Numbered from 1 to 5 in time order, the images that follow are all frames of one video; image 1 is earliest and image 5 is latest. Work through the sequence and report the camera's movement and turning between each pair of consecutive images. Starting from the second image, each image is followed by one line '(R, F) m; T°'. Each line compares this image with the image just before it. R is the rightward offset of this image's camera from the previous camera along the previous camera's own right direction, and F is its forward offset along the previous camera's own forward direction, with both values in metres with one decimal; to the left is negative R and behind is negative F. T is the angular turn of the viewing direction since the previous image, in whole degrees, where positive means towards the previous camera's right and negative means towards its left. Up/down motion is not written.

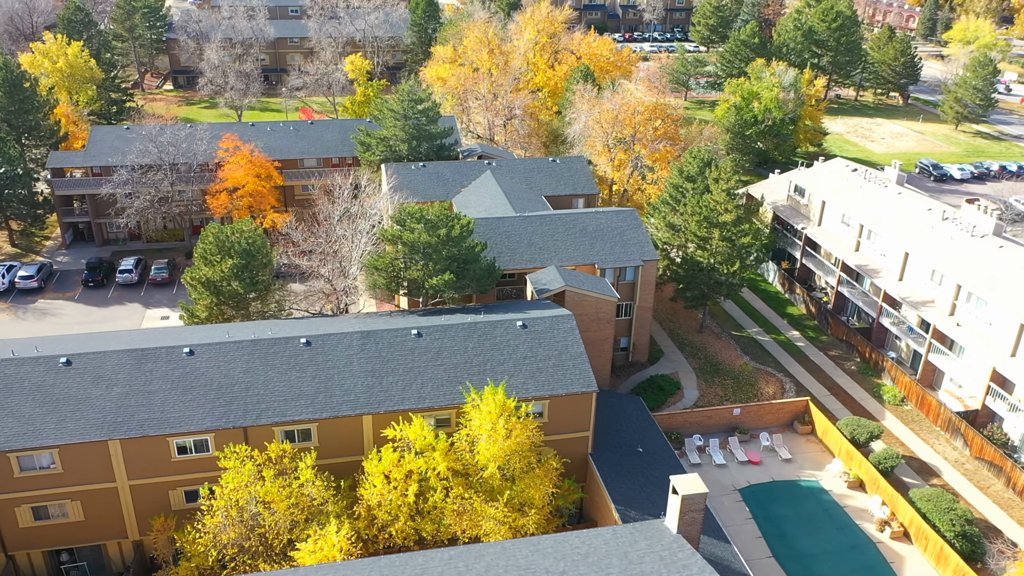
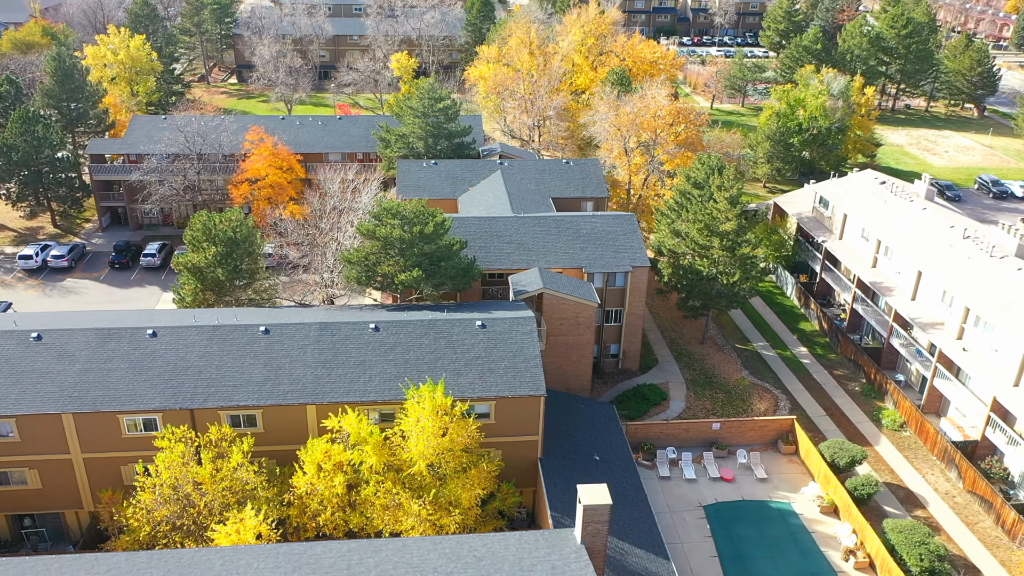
(+4.9, +0.4) m; -6°
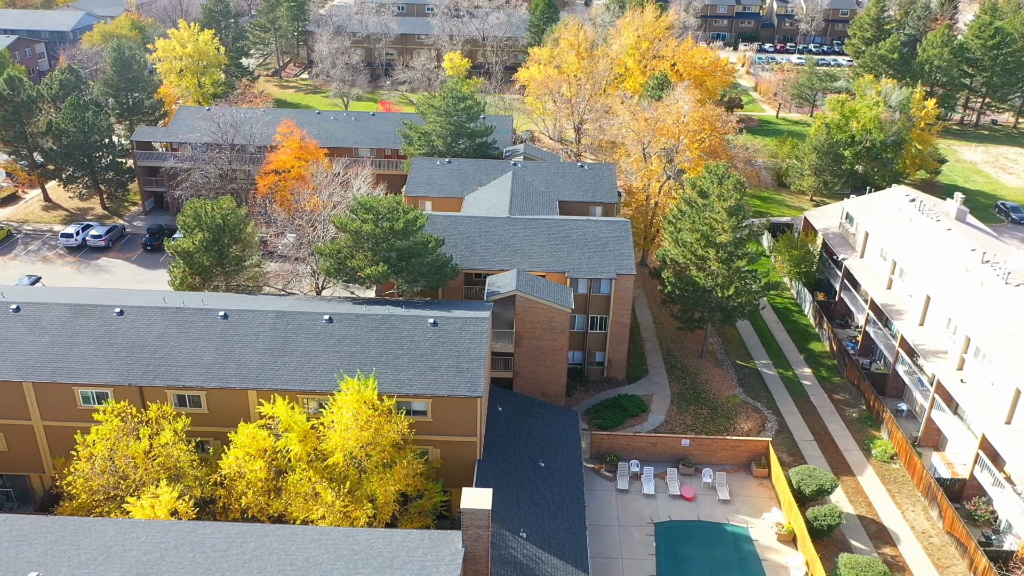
(+5.8, +0.5) m; -7°
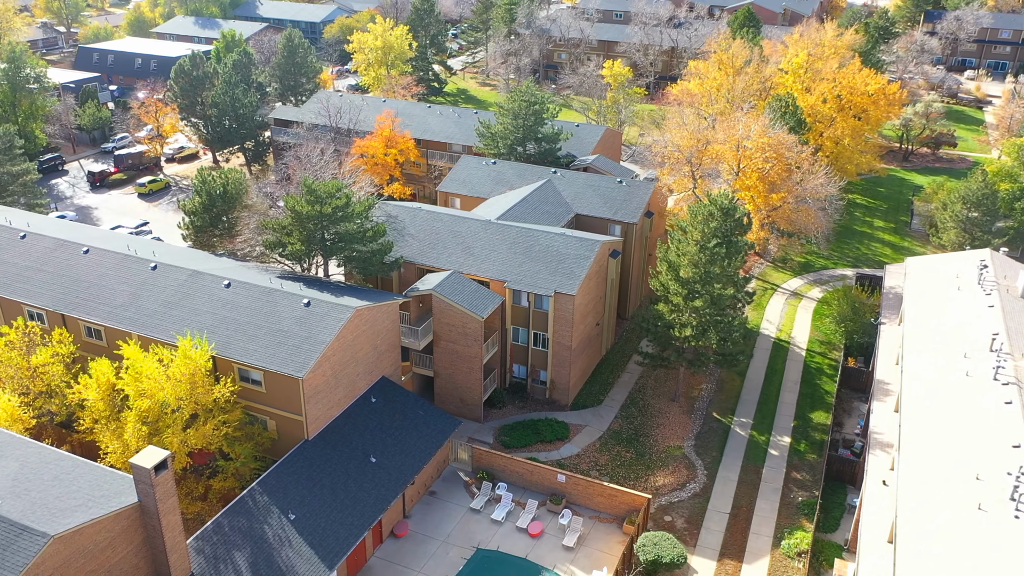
(+17.0, +3.6) m; -20°
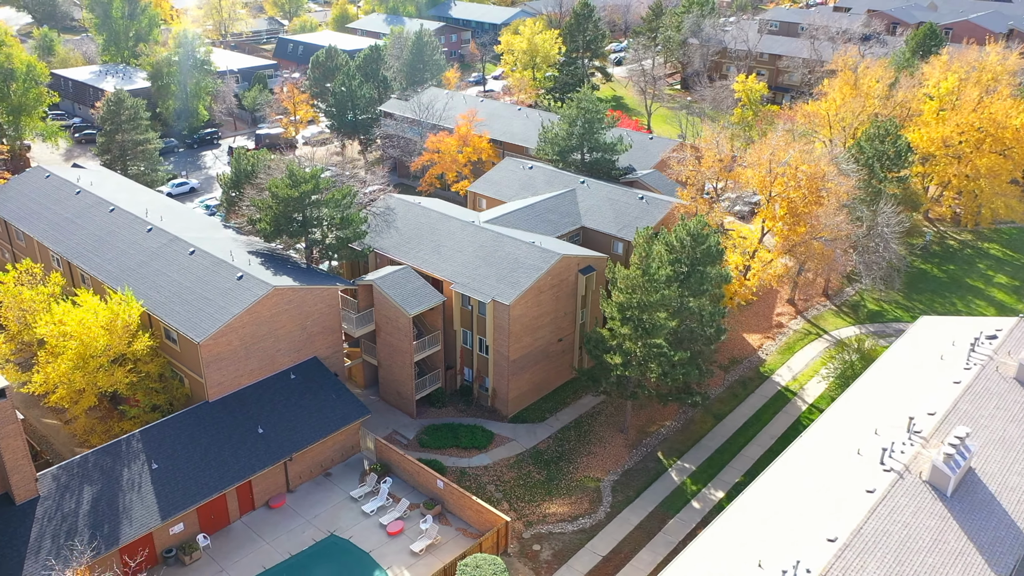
(+13.9, +2.5) m; -16°
